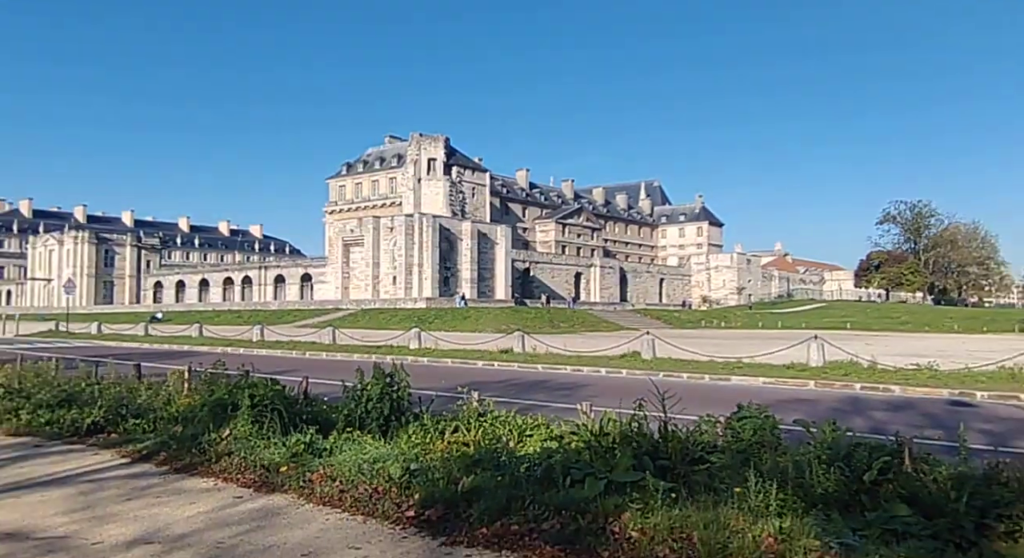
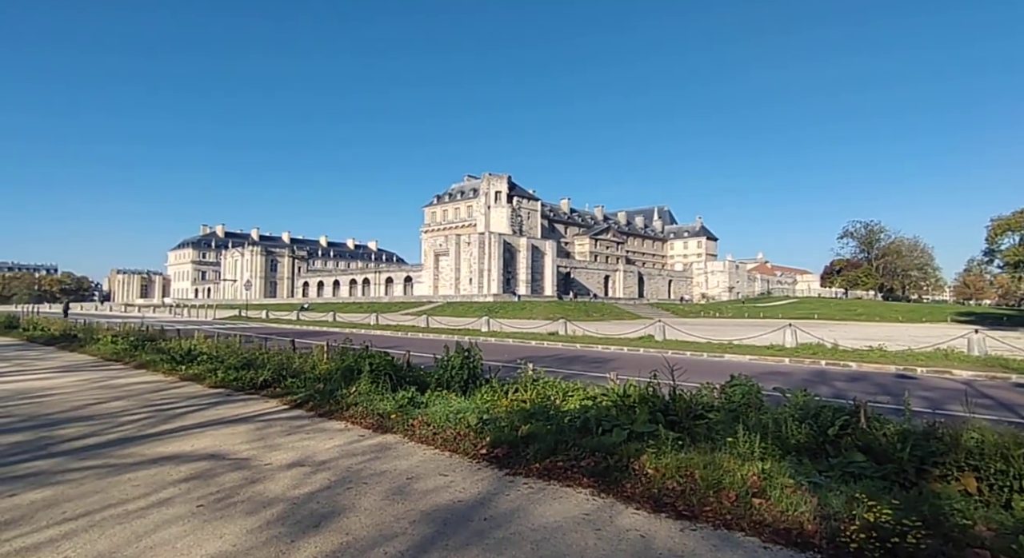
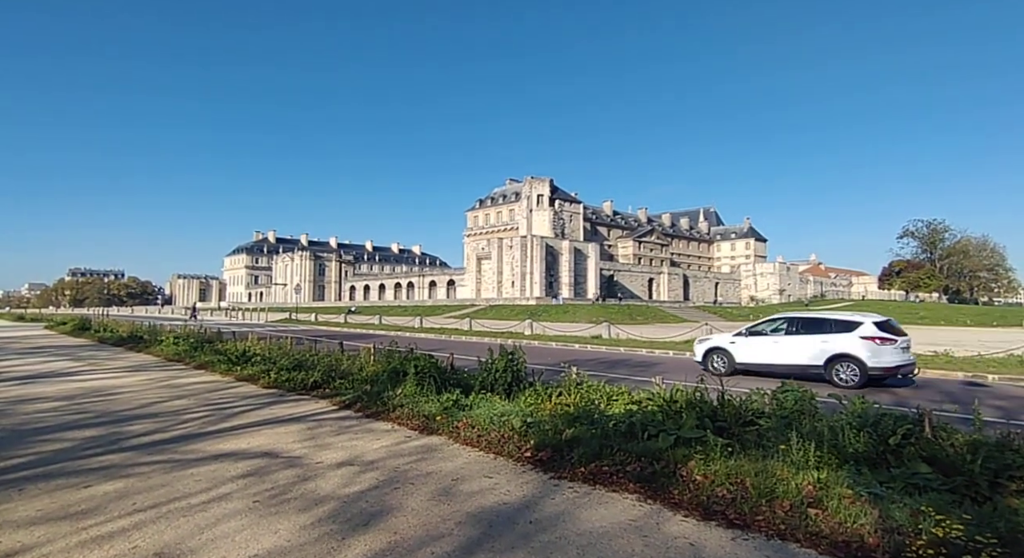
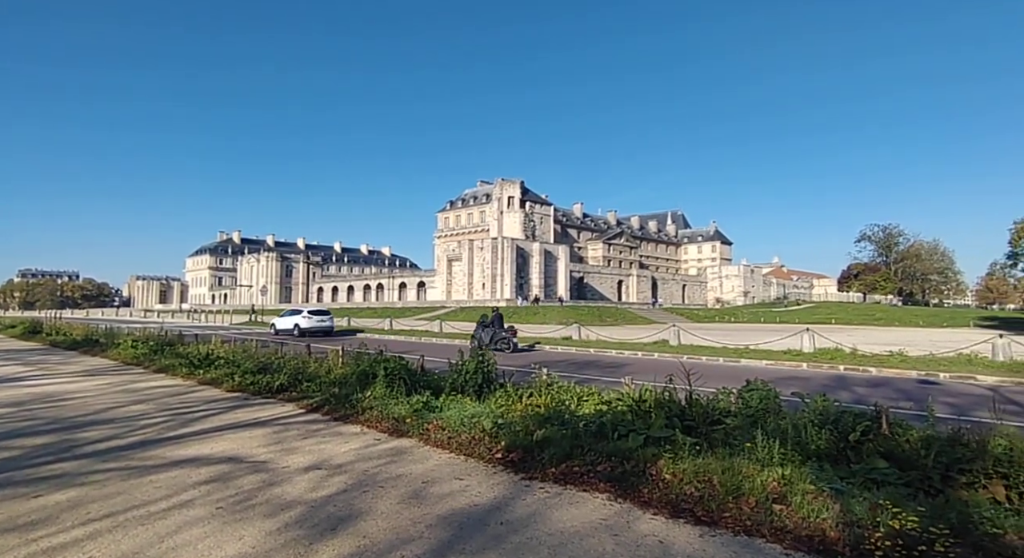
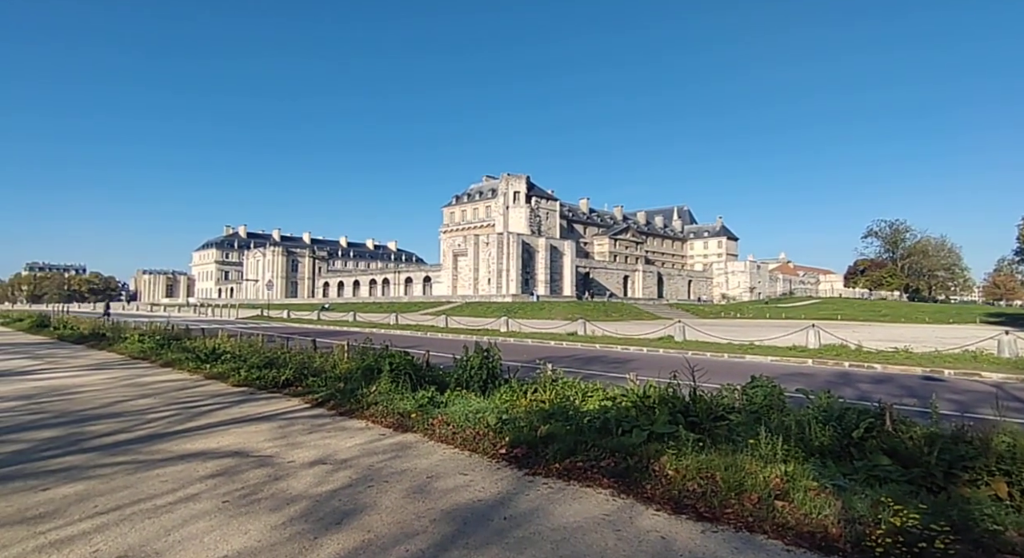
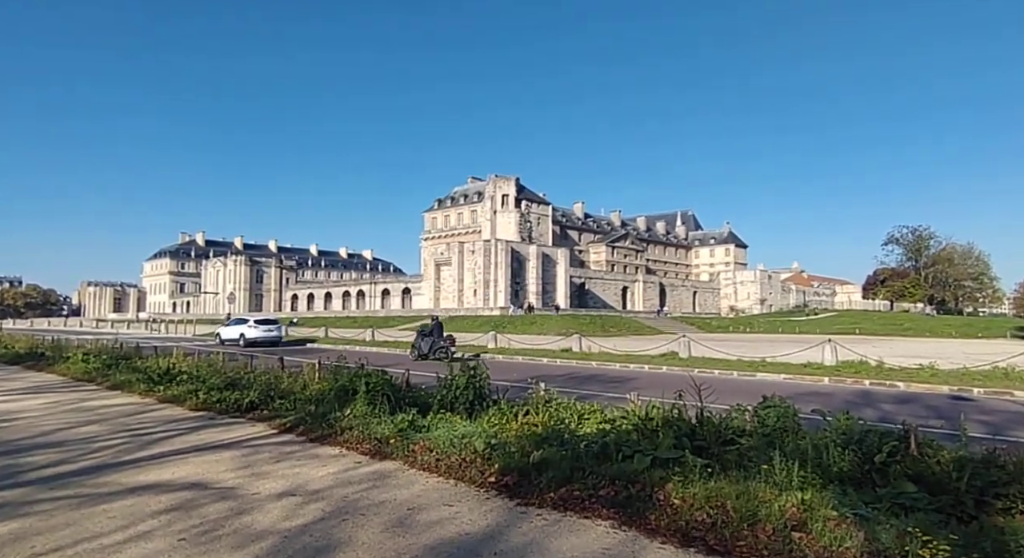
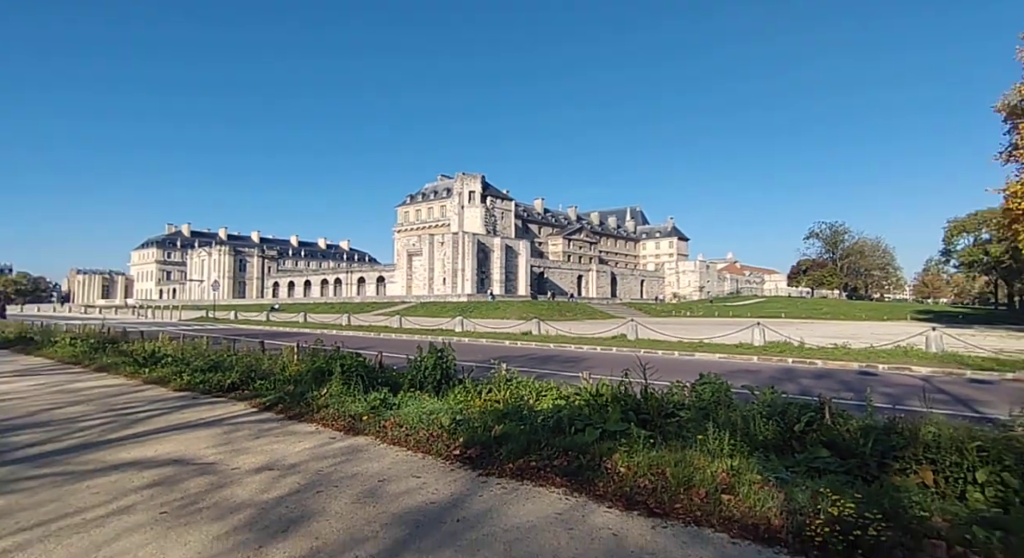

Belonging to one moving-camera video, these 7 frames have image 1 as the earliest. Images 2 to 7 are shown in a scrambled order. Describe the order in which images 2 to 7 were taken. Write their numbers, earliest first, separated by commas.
7, 2, 5, 3, 4, 6
